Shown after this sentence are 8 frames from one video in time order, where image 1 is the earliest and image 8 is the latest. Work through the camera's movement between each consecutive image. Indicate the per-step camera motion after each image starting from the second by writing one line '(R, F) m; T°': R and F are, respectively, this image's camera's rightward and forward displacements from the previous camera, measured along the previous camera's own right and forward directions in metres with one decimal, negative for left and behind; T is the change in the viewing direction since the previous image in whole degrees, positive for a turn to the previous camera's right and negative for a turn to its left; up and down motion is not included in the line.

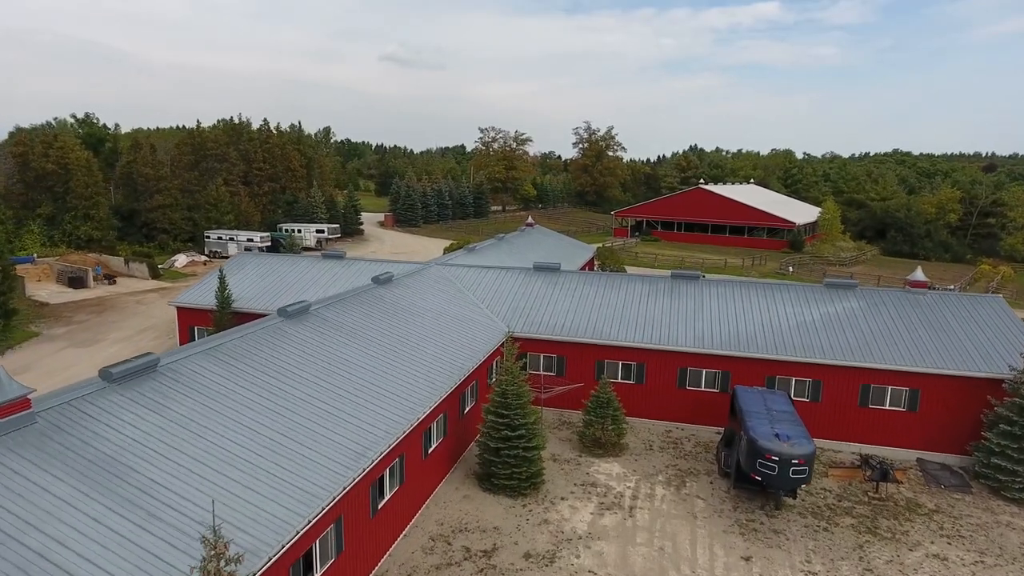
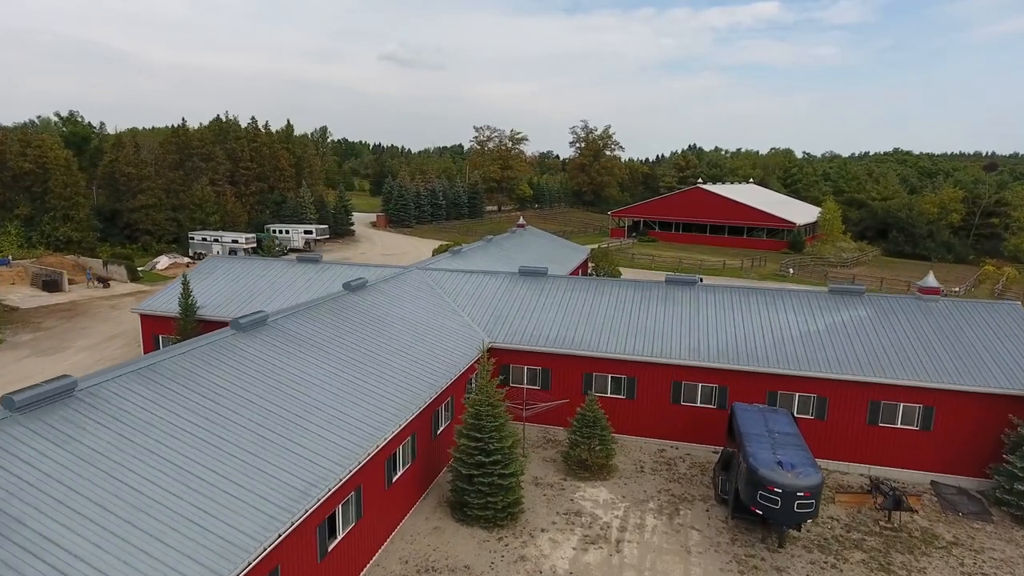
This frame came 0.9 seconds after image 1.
(+0.5, +1.5) m; 0°
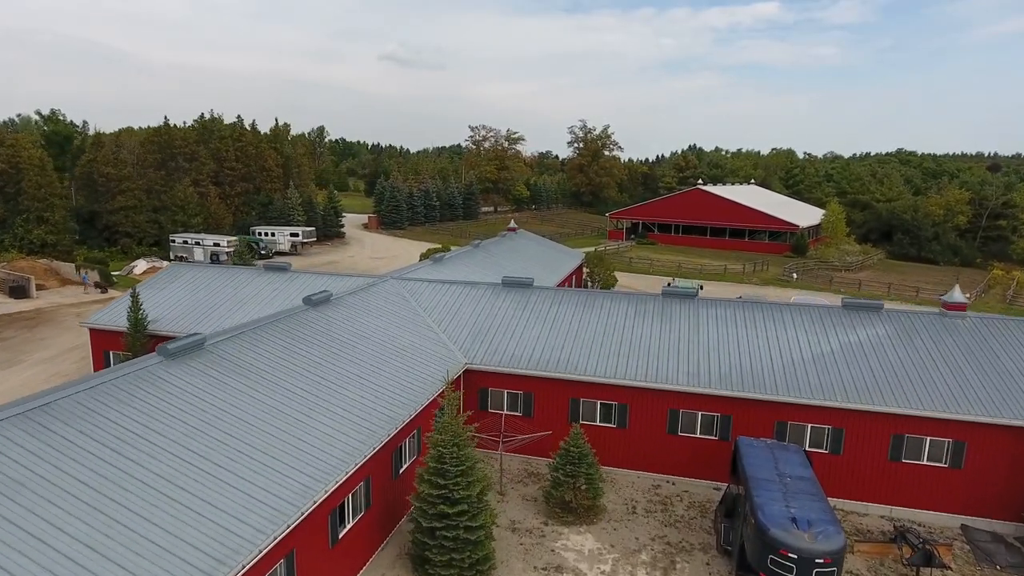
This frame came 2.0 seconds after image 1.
(+0.6, +2.0) m; 0°
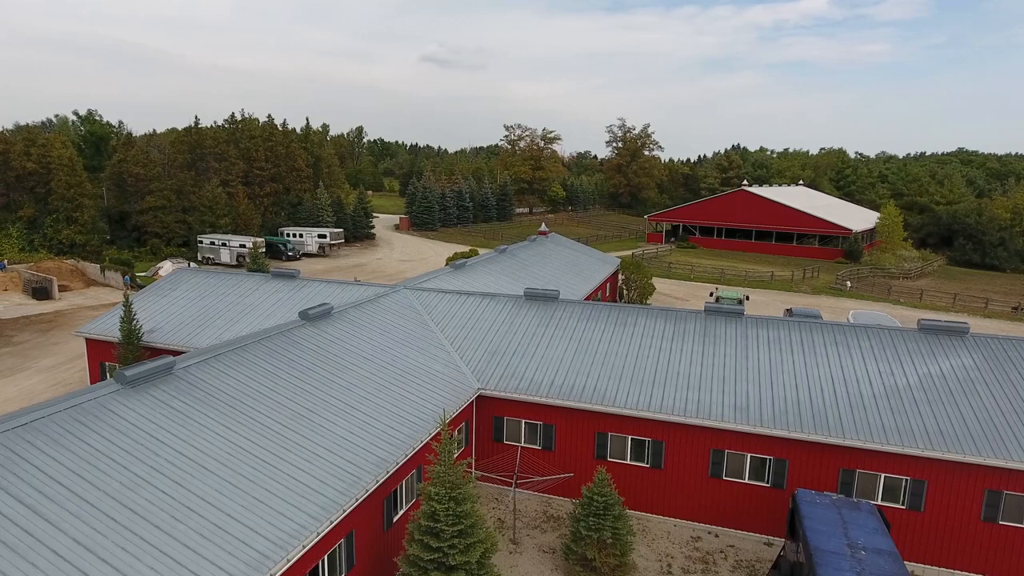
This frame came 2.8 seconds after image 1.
(+0.4, +2.1) m; -3°
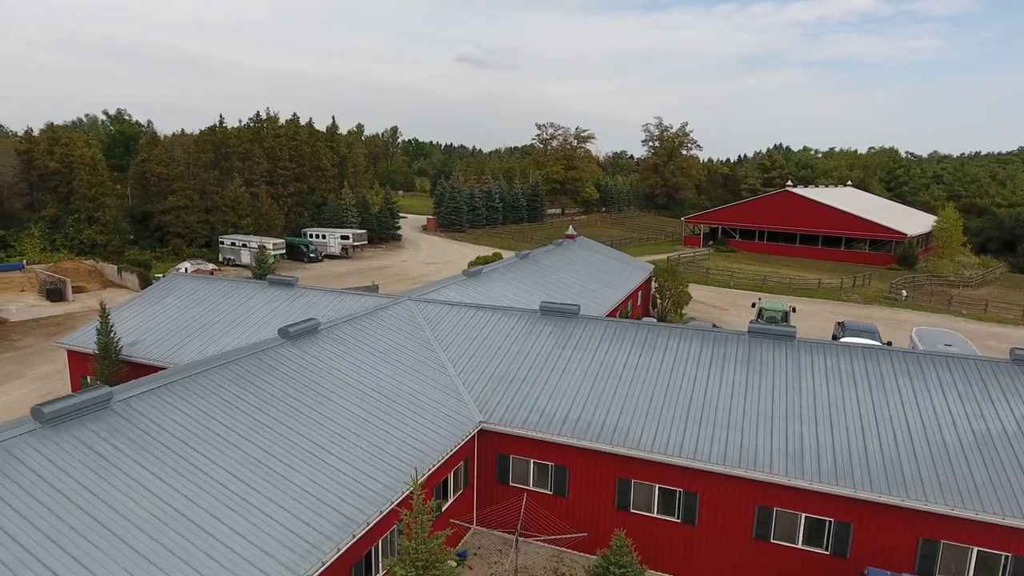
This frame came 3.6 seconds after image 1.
(+0.5, +2.2) m; -3°
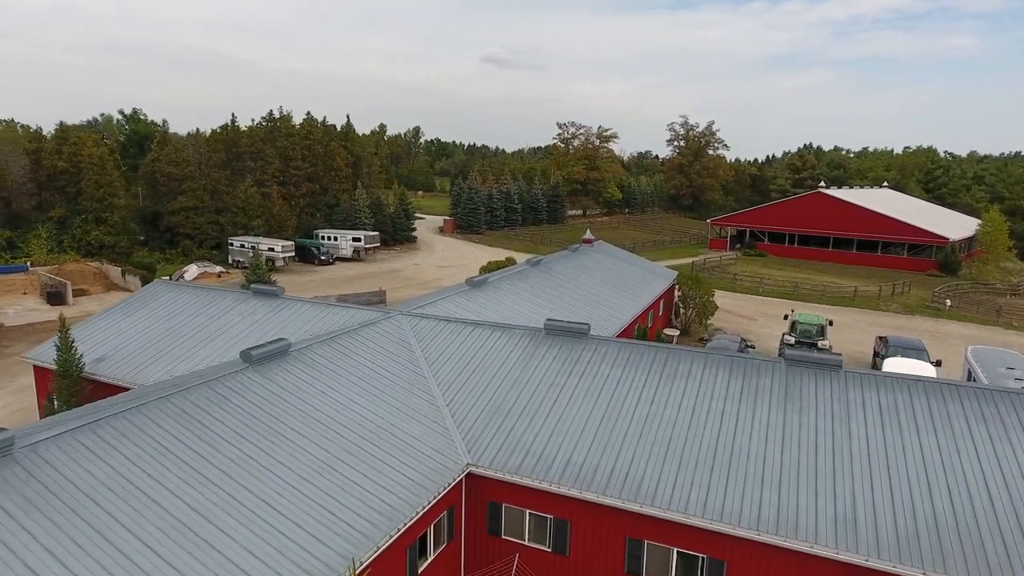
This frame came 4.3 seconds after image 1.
(+0.5, +2.0) m; -2°
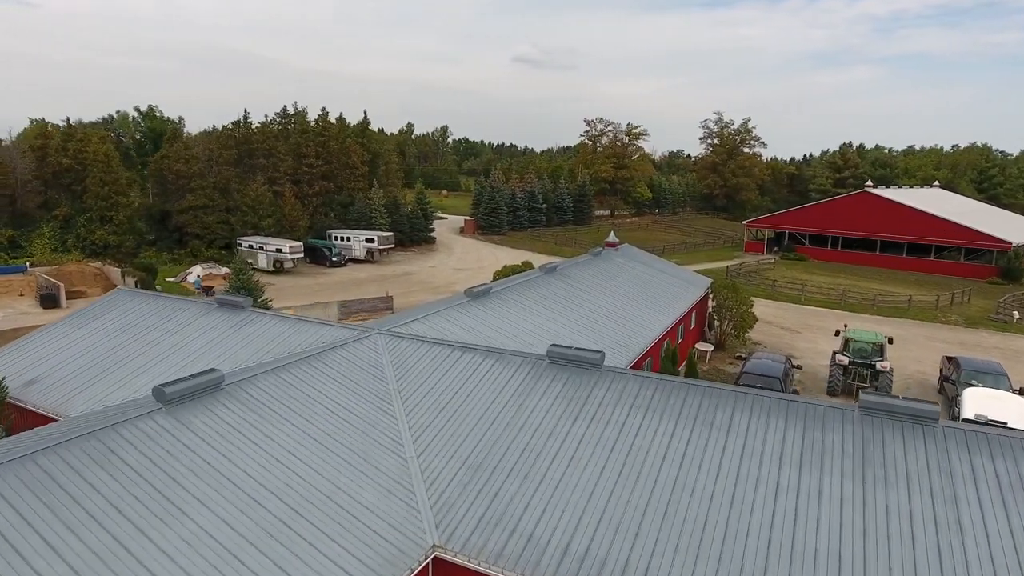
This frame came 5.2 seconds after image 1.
(+0.6, +2.9) m; -3°
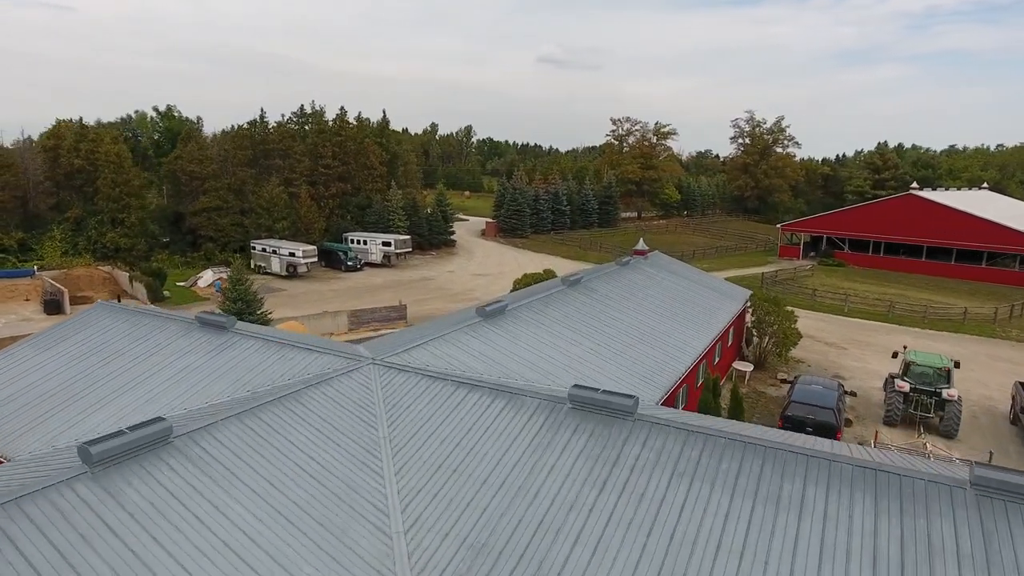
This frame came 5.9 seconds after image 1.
(+0.1, +2.1) m; -2°
